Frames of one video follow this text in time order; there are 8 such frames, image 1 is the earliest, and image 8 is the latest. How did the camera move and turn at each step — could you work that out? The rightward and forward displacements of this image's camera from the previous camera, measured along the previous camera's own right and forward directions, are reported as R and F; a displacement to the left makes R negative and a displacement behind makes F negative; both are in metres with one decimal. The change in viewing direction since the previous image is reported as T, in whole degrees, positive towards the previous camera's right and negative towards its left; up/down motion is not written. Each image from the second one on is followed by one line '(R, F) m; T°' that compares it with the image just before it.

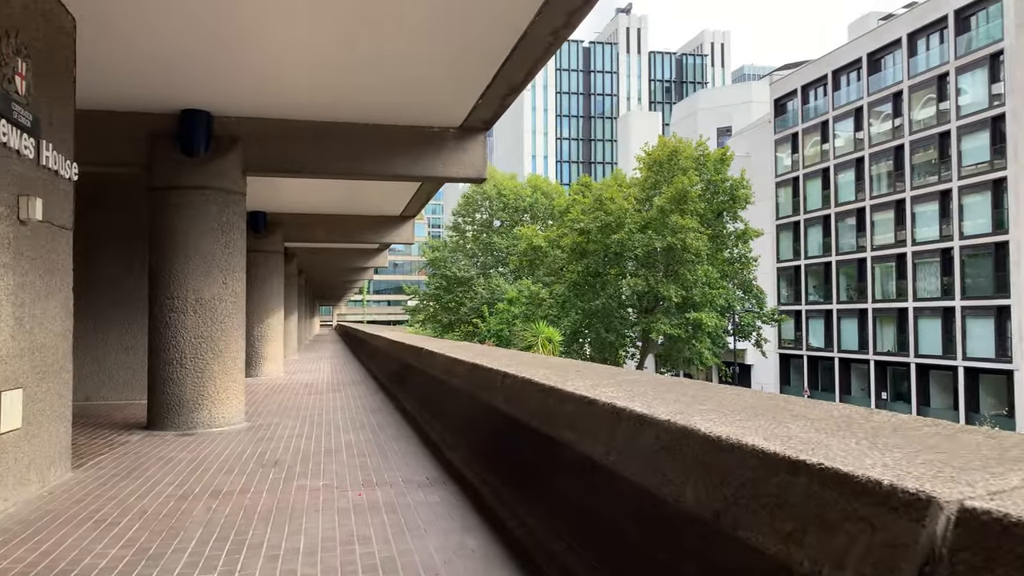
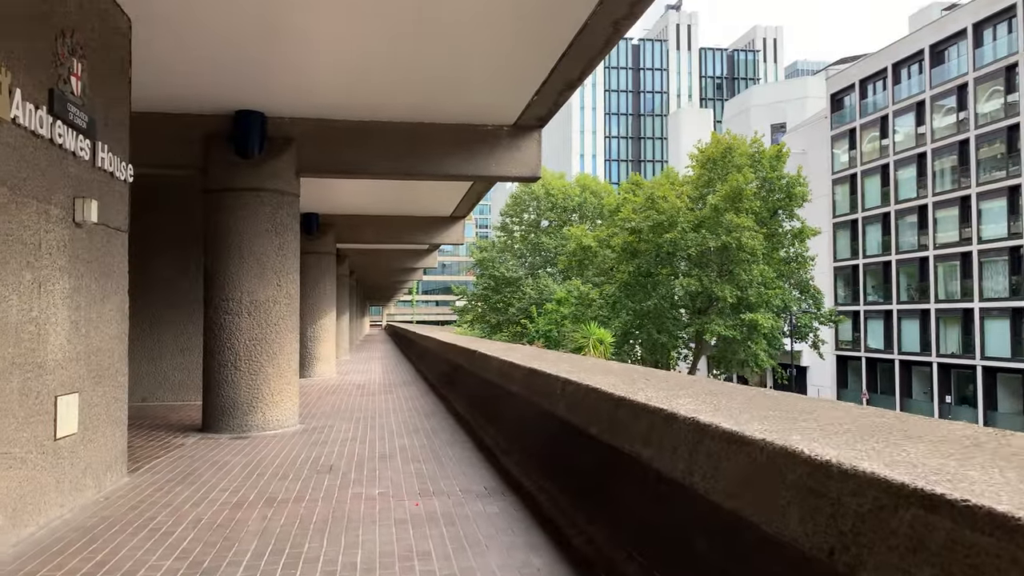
(-0.1, +0.2) m; -3°
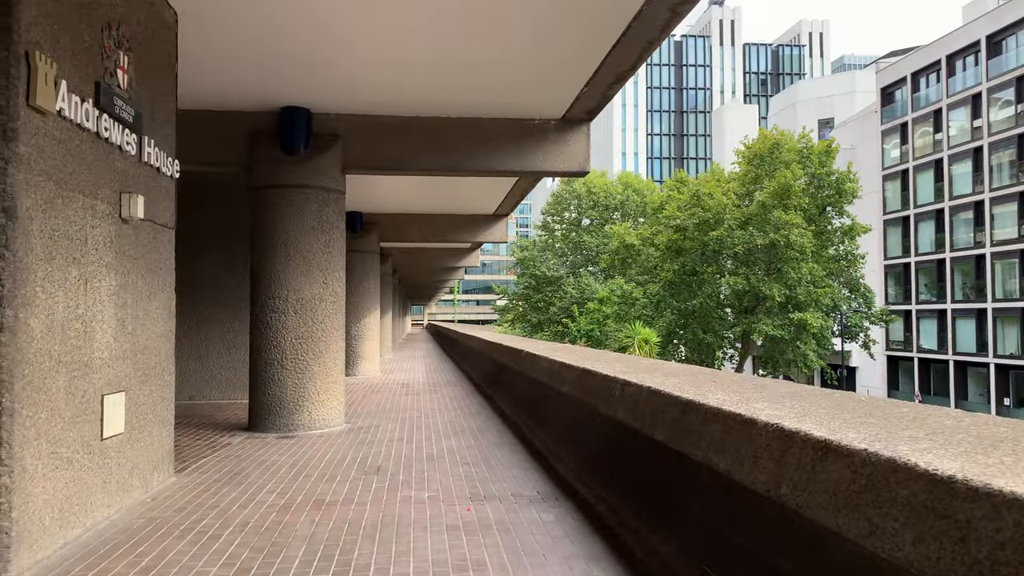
(-0.1, +0.2) m; -3°
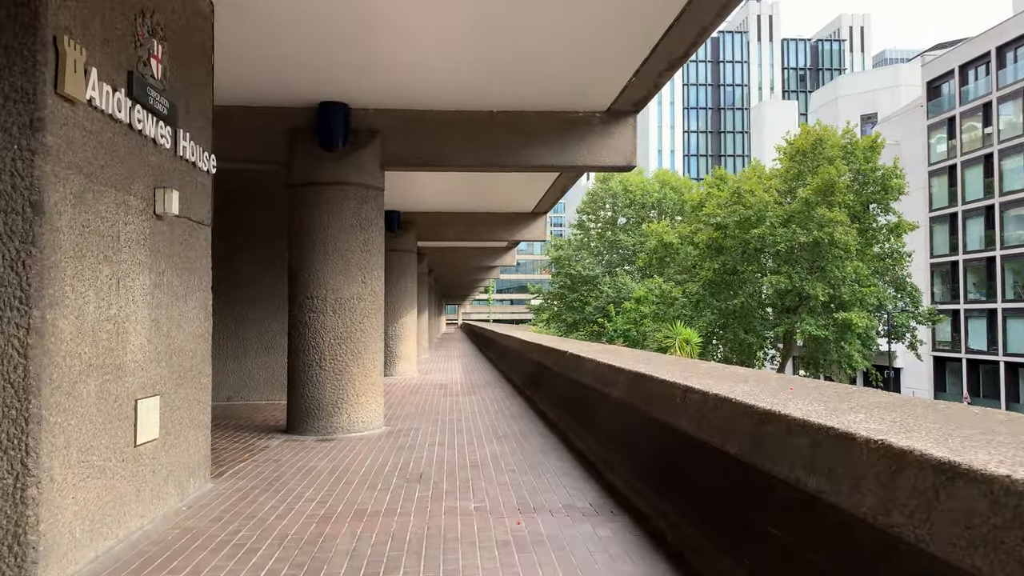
(-0.1, +0.3) m; -2°
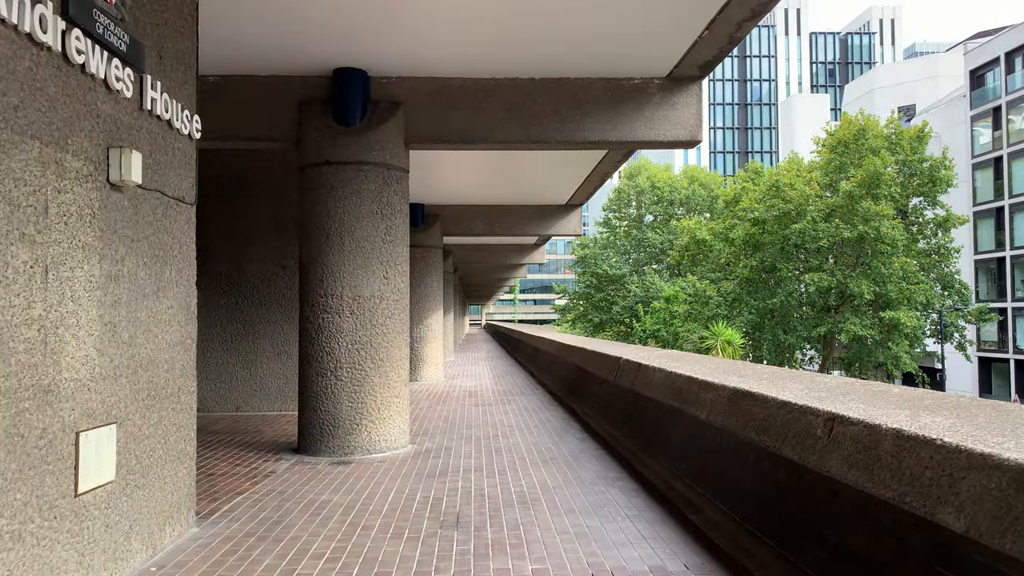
(-0.2, +1.2) m; -2°
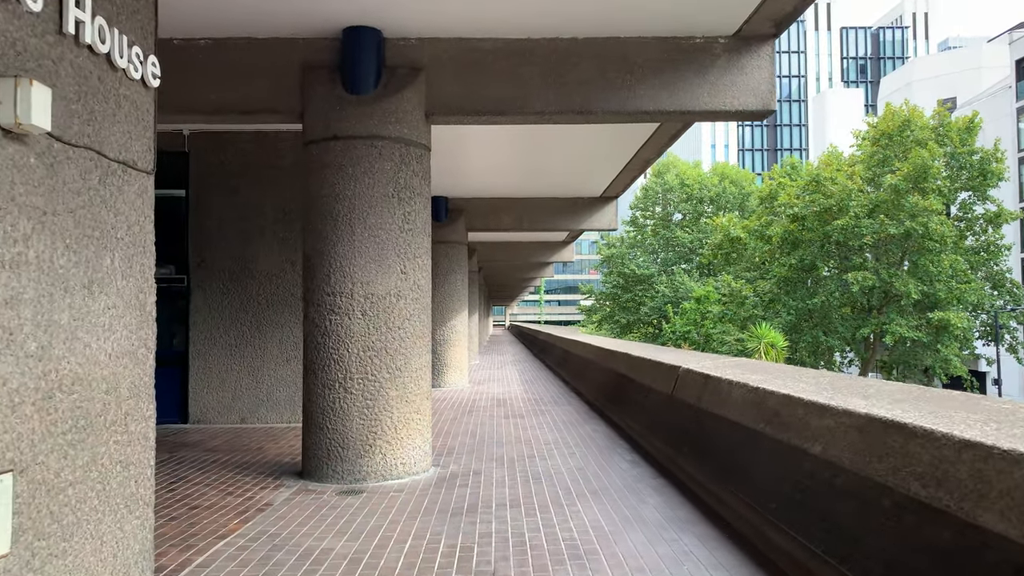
(-0.1, +1.1) m; -2°
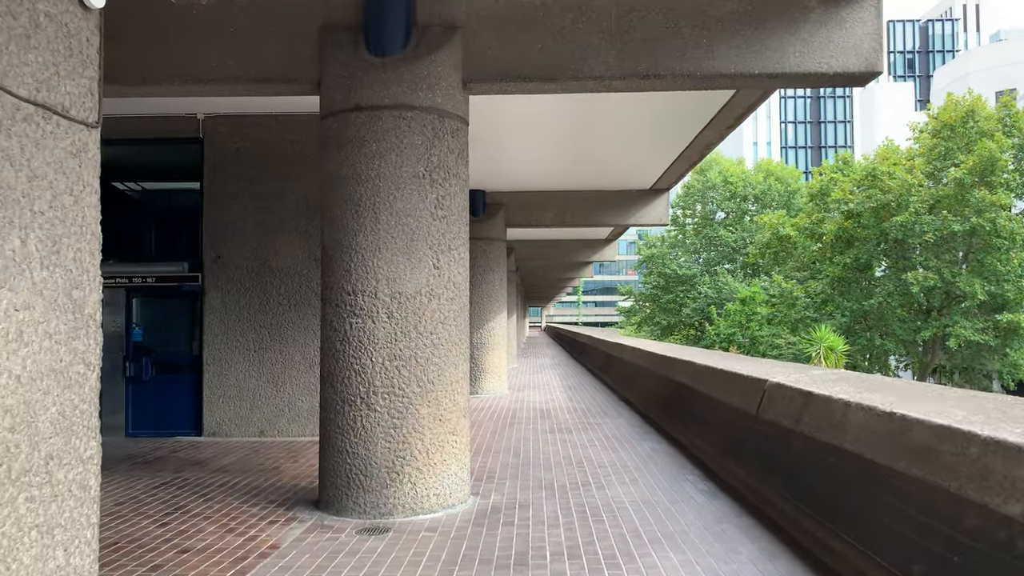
(-0.1, +1.0) m; -3°
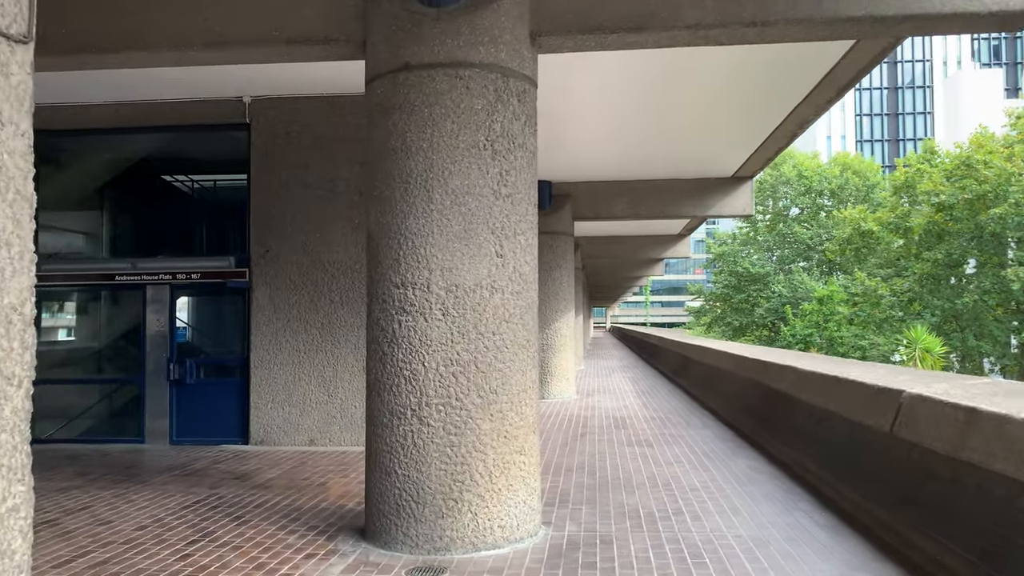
(-0.1, +0.8) m; -4°
